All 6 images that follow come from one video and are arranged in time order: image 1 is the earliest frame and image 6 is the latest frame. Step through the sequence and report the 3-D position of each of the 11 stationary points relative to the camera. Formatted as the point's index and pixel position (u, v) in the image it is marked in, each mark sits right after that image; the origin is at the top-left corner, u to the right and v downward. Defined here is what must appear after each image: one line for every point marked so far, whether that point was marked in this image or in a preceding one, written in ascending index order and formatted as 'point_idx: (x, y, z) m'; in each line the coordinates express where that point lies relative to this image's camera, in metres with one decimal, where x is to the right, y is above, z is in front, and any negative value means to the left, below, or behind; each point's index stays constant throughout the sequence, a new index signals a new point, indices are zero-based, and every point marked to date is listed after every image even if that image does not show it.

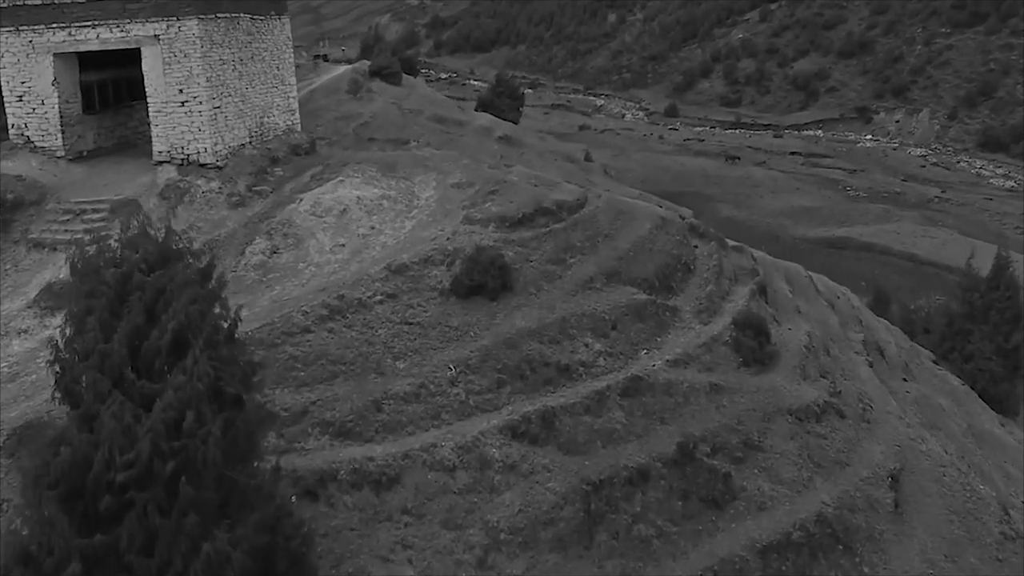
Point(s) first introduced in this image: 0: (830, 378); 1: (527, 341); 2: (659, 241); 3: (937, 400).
0: (+4.5, -1.3, +13.2) m
1: (+0.2, -0.6, +11.4) m
2: (+2.2, +0.7, +13.7) m
3: (+7.7, -2.0, +16.9) m
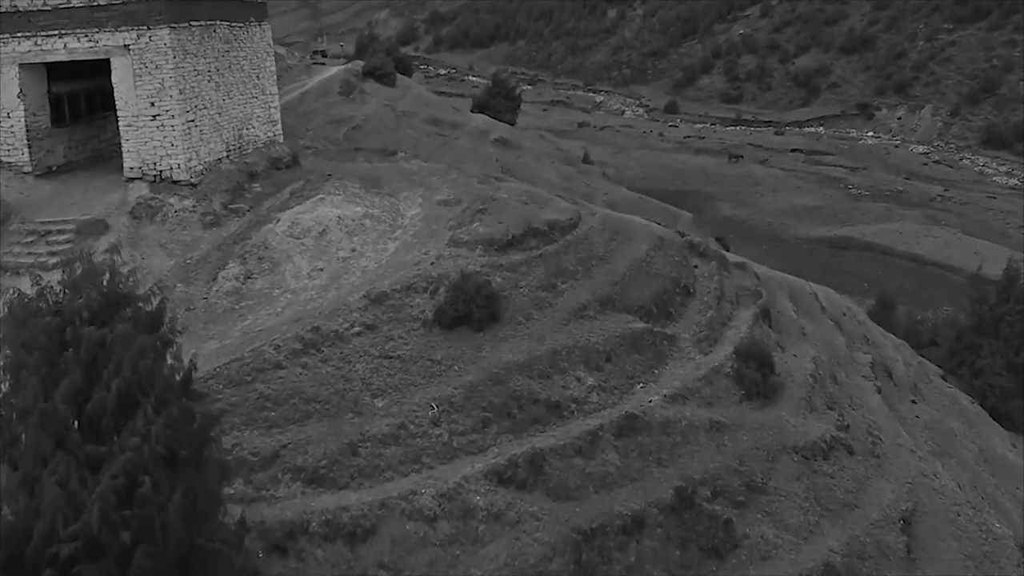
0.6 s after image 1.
0: (+4.3, -1.6, +12.4) m
1: (0.0, -1.0, +10.7) m
2: (+2.0, +0.4, +12.9) m
3: (+7.5, -2.4, +16.2) m
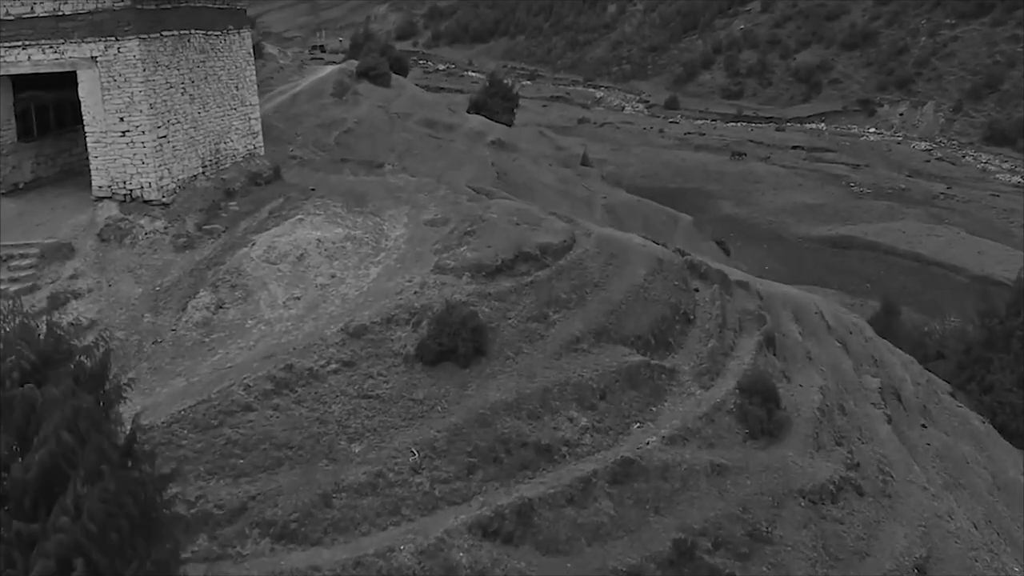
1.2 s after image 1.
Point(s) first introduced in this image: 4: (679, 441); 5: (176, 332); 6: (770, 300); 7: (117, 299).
0: (+4.2, -2.0, +11.7) m
1: (-0.1, -1.4, +10.0) m
2: (+1.9, 0.0, +12.2) m
3: (+7.4, -2.7, +15.5) m
4: (+1.8, -1.7, +10.3) m
5: (-4.0, -0.5, +11.1) m
6: (+4.3, -0.2, +15.6) m
7: (-4.9, -0.1, +11.6) m
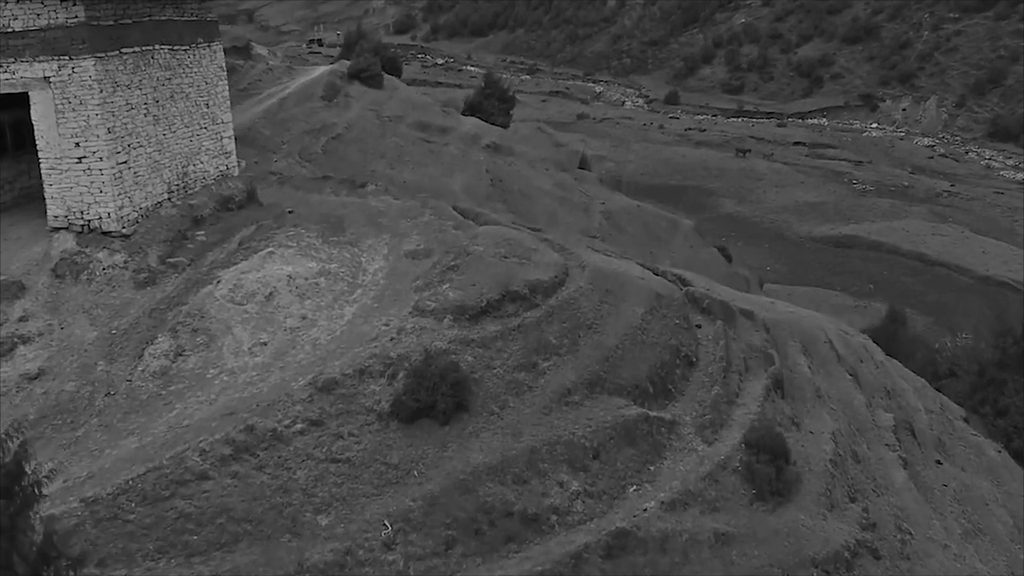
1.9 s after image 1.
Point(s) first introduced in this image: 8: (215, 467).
0: (+4.0, -2.5, +10.8) m
1: (-0.3, -1.9, +9.0) m
2: (+1.7, -0.5, +11.3) m
3: (+7.3, -3.1, +14.6) m
4: (+1.7, -2.2, +9.4) m
5: (-4.1, -1.0, +10.1) m
6: (+4.2, -0.7, +14.7) m
7: (-5.1, -0.6, +10.7) m
8: (-2.8, -1.7, +8.8) m
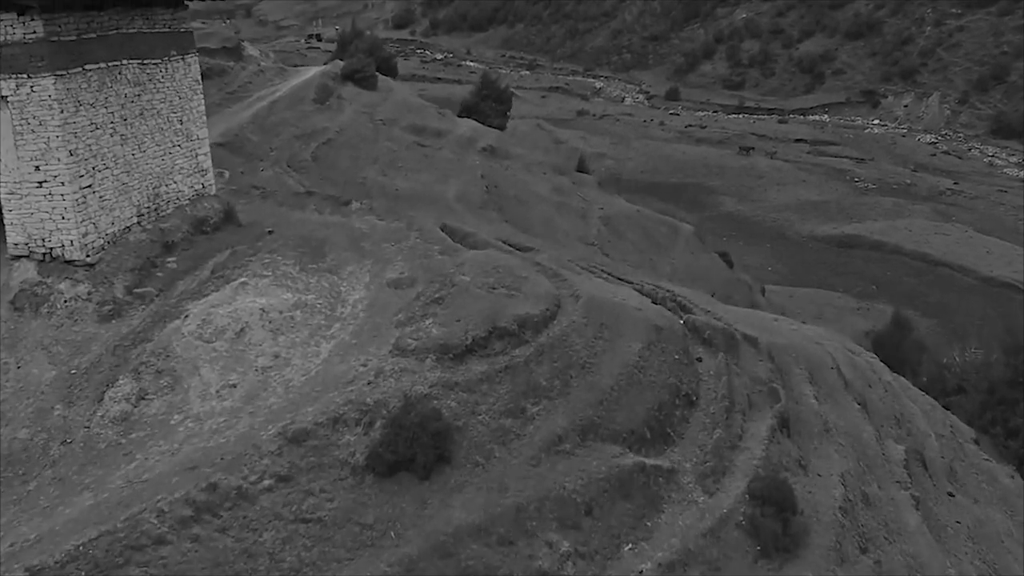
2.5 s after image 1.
0: (+3.9, -2.9, +10.1) m
1: (-0.4, -2.3, +8.3) m
2: (+1.6, -0.9, +10.6) m
3: (+7.1, -3.5, +13.9) m
4: (+1.6, -2.6, +8.7) m
5: (-4.3, -1.4, +9.4) m
6: (+4.0, -1.0, +14.0) m
7: (-5.2, -1.0, +10.0) m
8: (-2.9, -2.1, +8.1) m
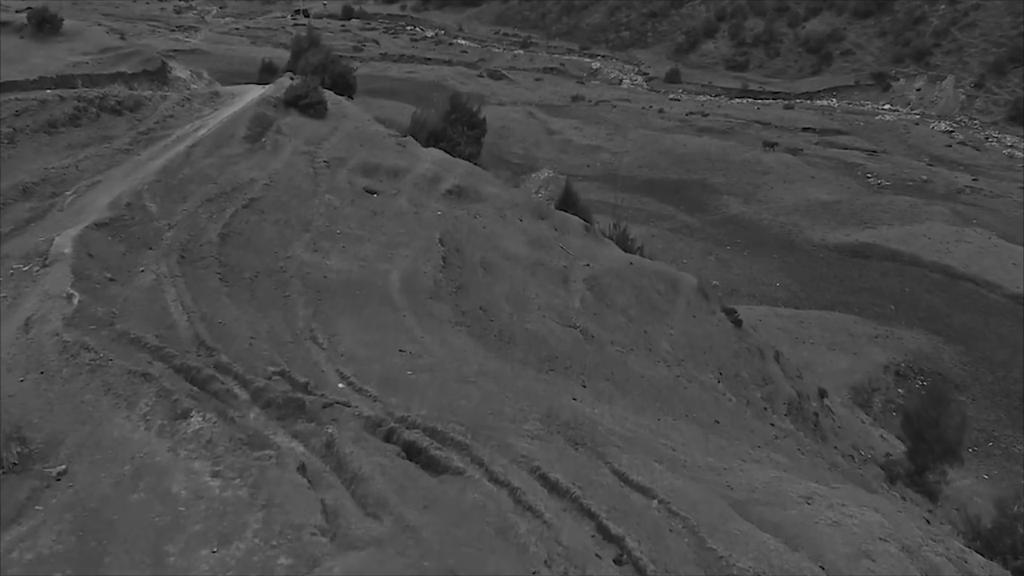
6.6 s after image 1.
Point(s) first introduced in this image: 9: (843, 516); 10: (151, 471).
0: (+3.0, -5.8, +5.5) m
1: (-1.3, -5.2, +3.7) m
2: (+0.7, -3.7, +5.9) m
3: (+6.3, -6.2, +9.3) m
4: (+0.7, -5.5, +4.0) m
5: (-5.2, -4.4, +4.7) m
6: (+3.2, -3.8, +9.3) m
7: (-6.1, -4.0, +5.2) m
8: (-3.8, -5.0, +3.4) m
9: (+4.8, -3.3, +13.7) m
10: (-3.5, -1.8, +9.2) m
